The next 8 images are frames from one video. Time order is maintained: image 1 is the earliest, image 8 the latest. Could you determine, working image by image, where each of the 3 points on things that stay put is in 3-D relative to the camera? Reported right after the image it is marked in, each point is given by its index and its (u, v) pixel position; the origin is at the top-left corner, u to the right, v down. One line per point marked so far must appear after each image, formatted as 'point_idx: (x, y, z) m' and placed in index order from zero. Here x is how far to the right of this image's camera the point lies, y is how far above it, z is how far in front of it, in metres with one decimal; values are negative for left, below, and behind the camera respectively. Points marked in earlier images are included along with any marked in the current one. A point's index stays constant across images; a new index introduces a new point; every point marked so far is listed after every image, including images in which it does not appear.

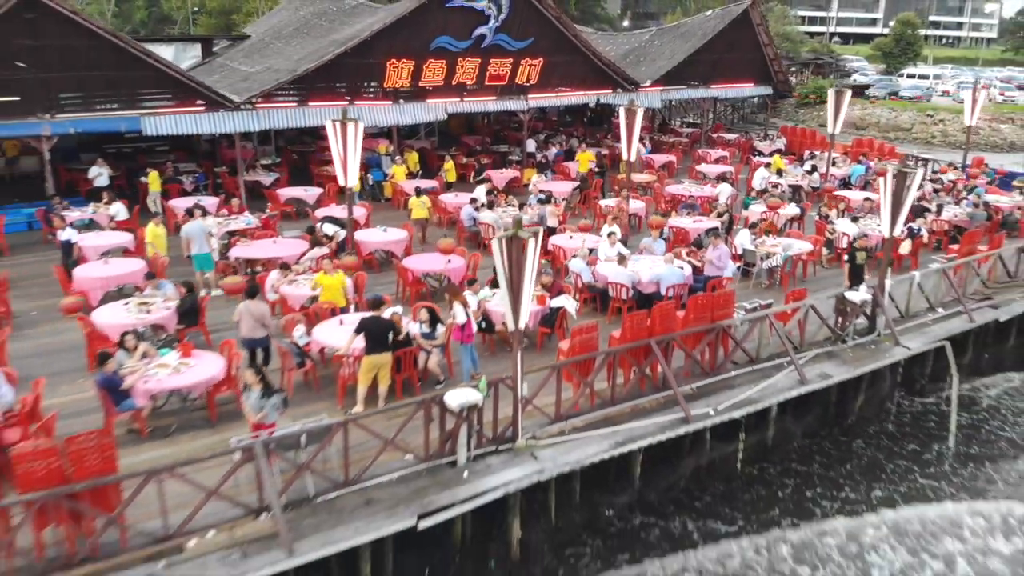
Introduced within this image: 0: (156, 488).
0: (-3.3, -1.9, +5.6) m
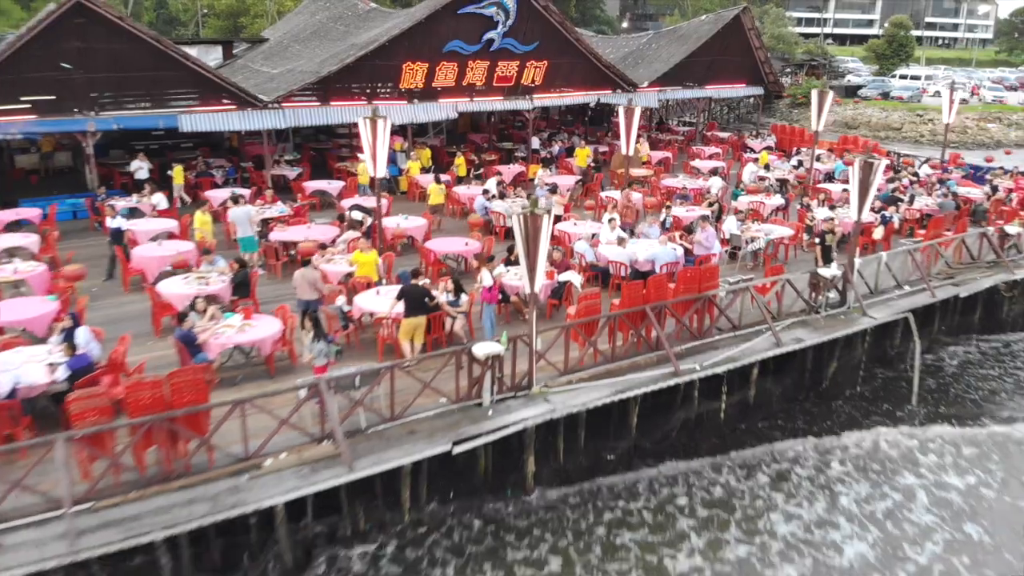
0: (-3.1, -1.5, +6.8) m
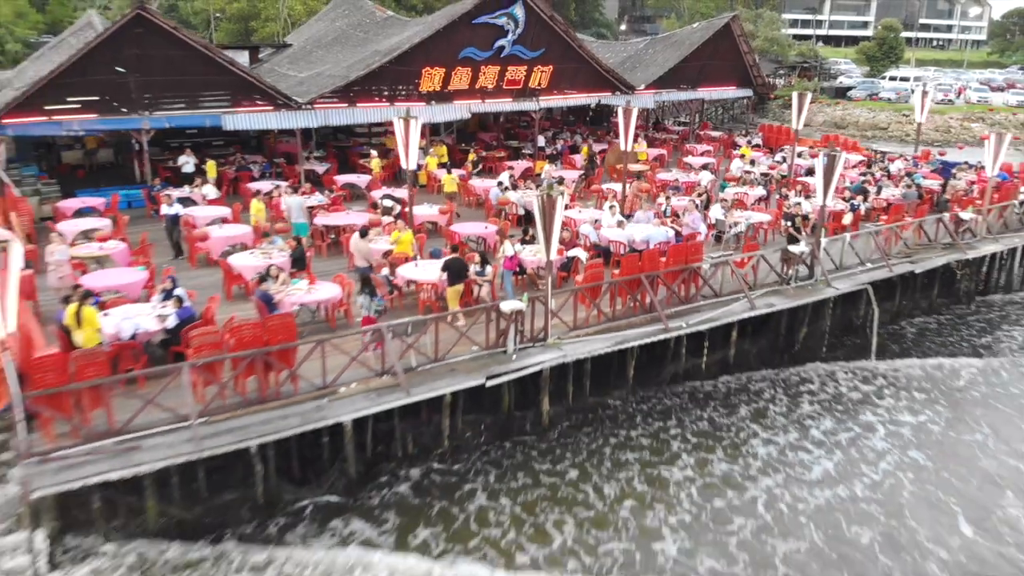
0: (-2.8, -1.0, +8.5) m
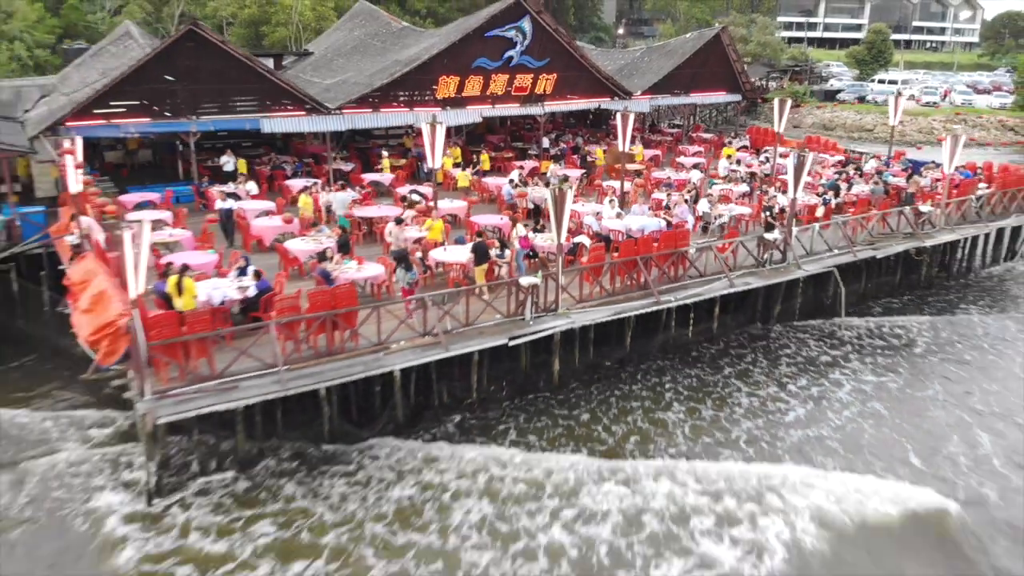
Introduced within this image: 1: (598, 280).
0: (-2.4, -0.5, +10.4) m
1: (+1.8, +0.2, +12.3) m
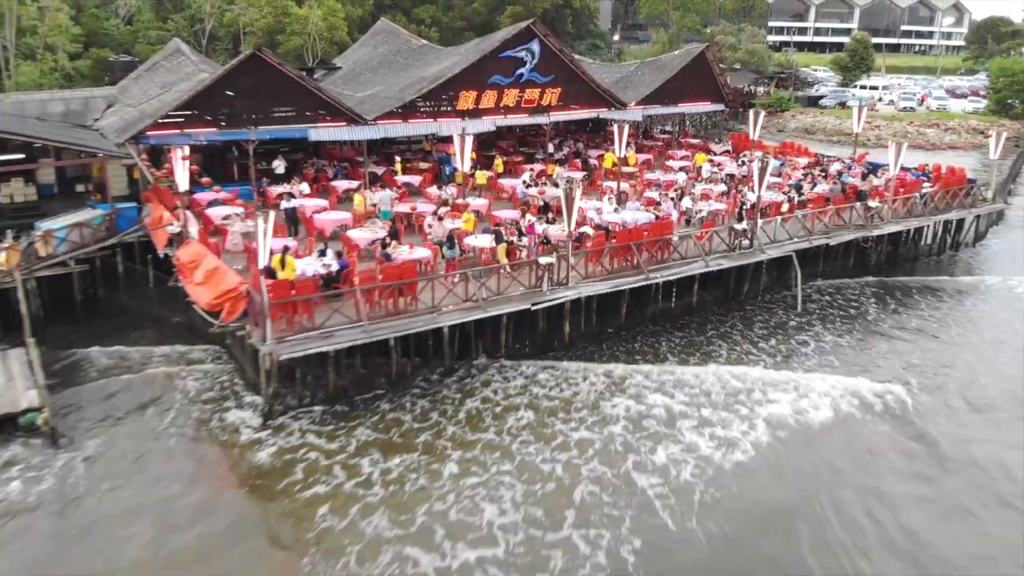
0: (-1.9, 0.0, +13.5) m
1: (+2.3, +0.8, +15.4) m
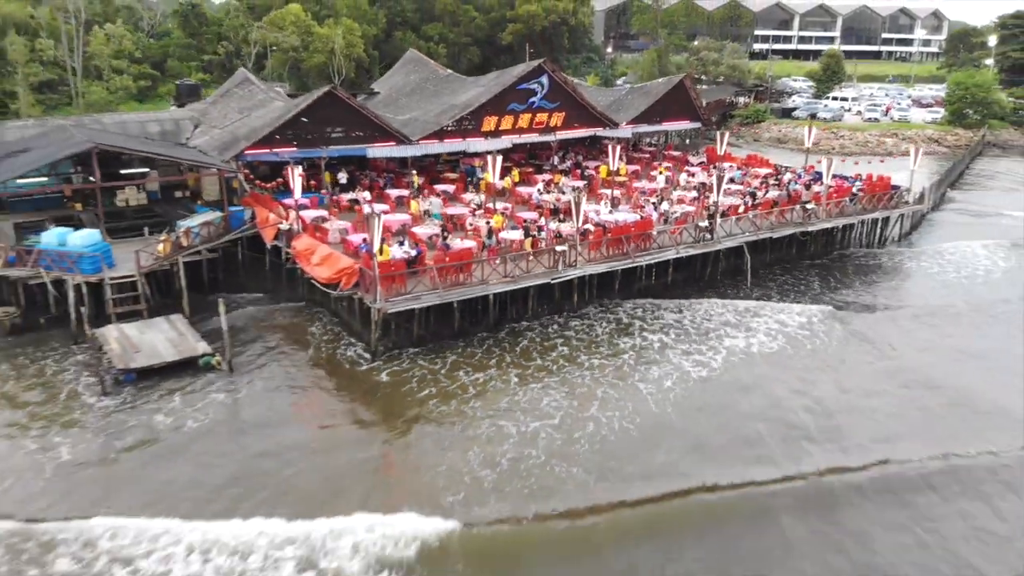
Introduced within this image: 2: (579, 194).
0: (-1.0, +0.7, +19.4) m
1: (+3.2, +1.5, +21.3) m
2: (+2.4, +3.3, +20.1) m
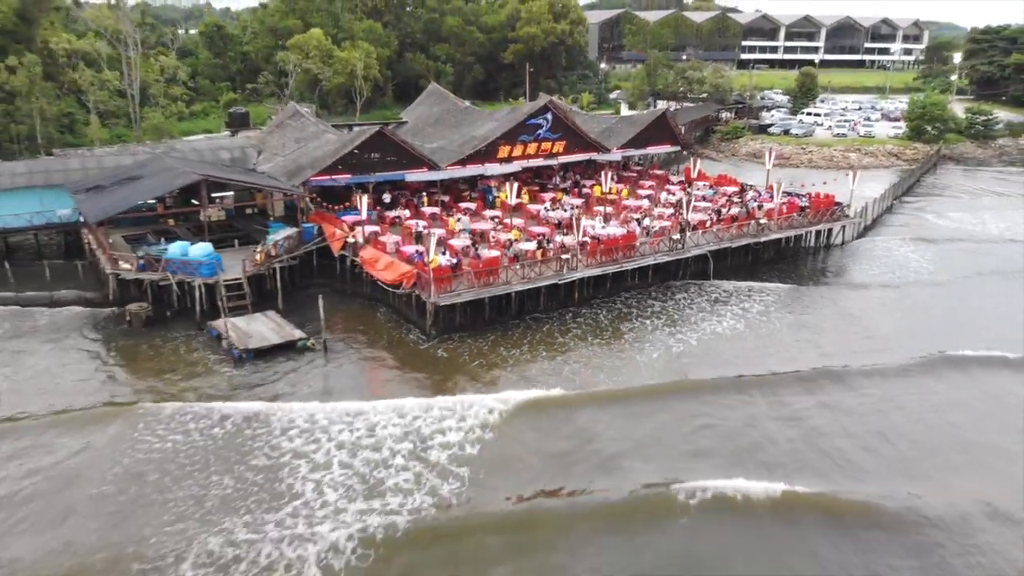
0: (-0.2, +0.8, +25.8) m
1: (+4.0, +1.5, +27.8) m
2: (+3.1, +3.3, +26.6) m
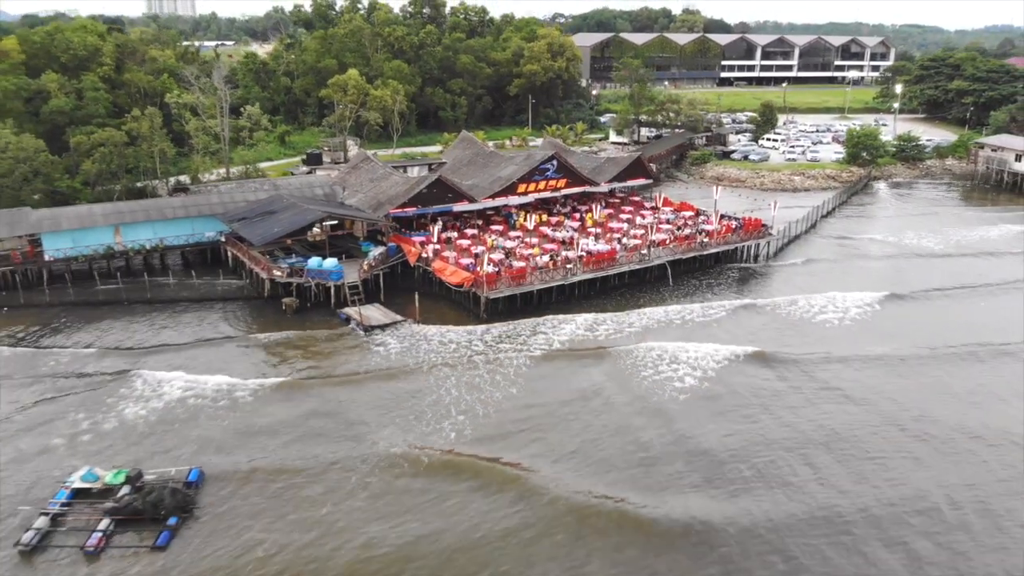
0: (+1.4, +0.8, +39.9) m
1: (+5.5, +1.6, +42.0) m
2: (+4.7, +3.4, +40.8) m
